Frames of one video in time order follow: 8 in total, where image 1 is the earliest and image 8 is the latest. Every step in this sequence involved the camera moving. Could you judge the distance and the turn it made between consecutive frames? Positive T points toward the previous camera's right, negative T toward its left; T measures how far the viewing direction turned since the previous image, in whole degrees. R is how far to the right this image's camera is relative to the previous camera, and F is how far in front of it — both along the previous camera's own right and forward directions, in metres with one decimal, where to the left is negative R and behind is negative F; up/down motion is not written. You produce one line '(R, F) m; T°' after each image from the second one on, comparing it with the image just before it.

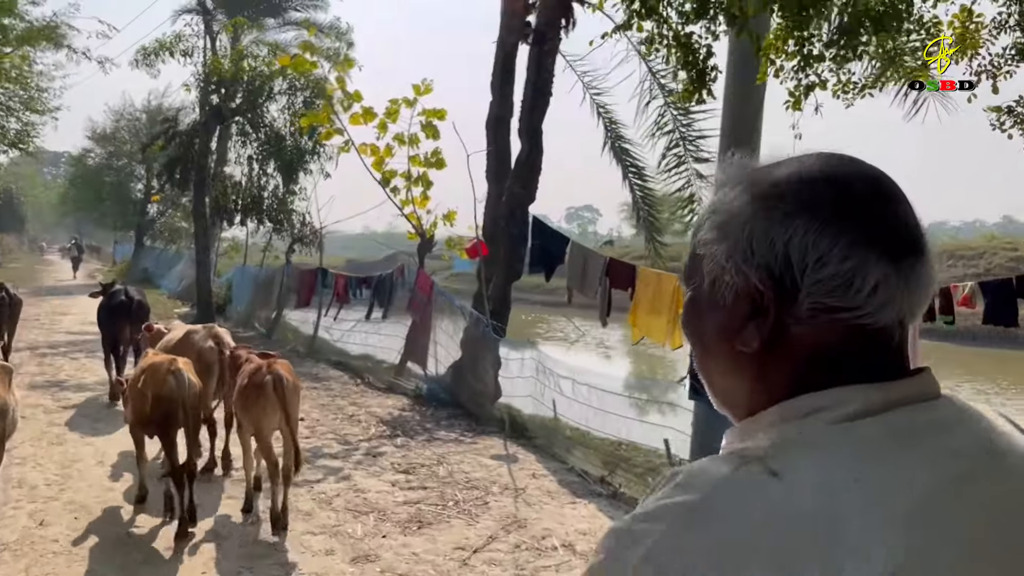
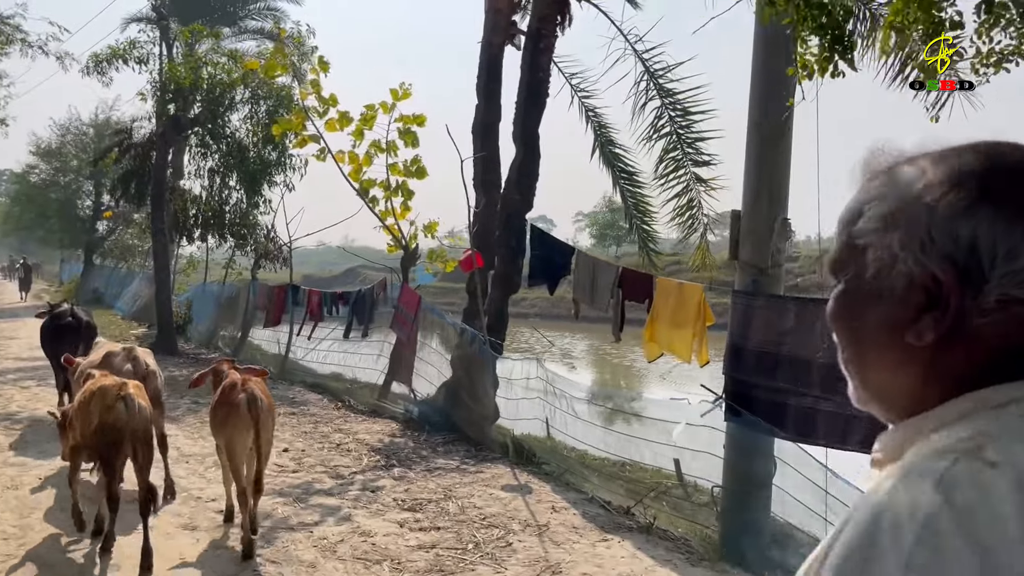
(-0.4, +0.6) m; +3°
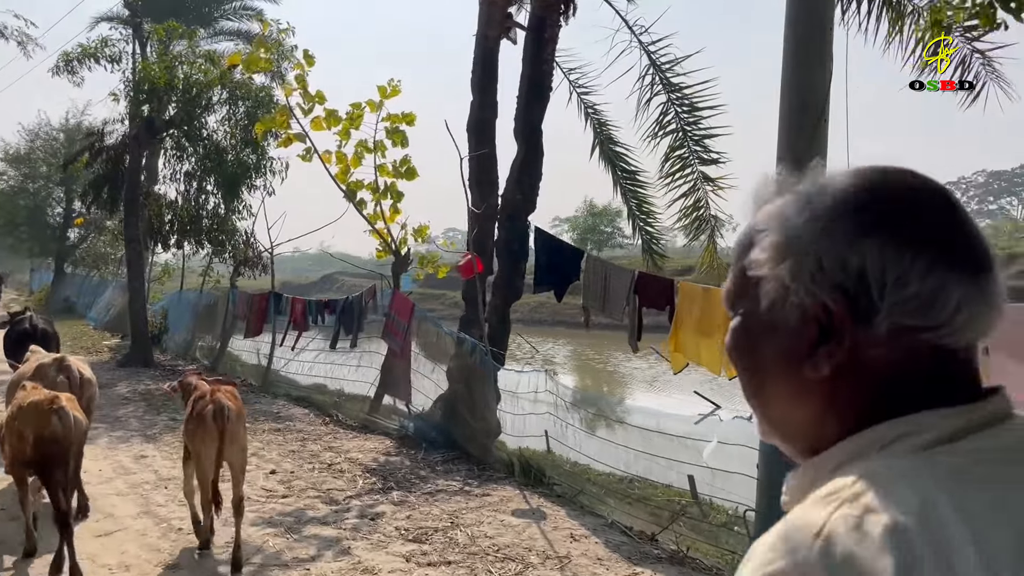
(-0.2, +0.5) m; +2°
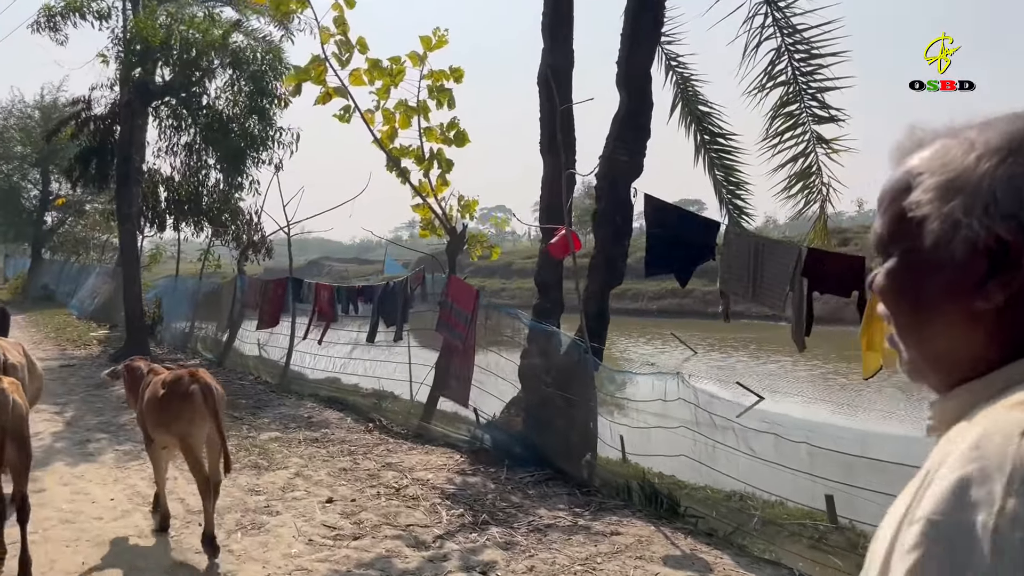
(-0.9, +1.4) m; +1°
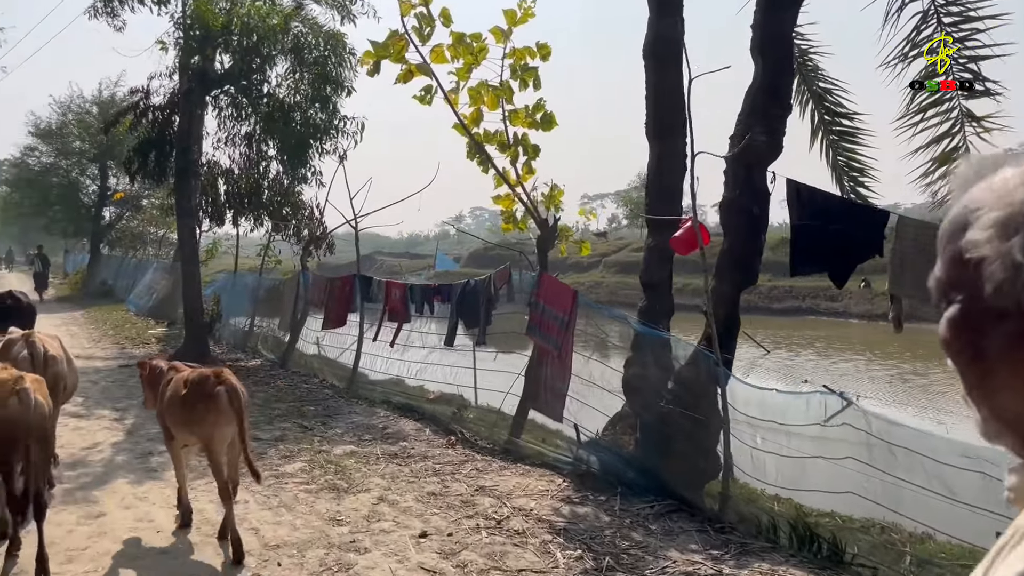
(-0.4, +0.8) m; -3°
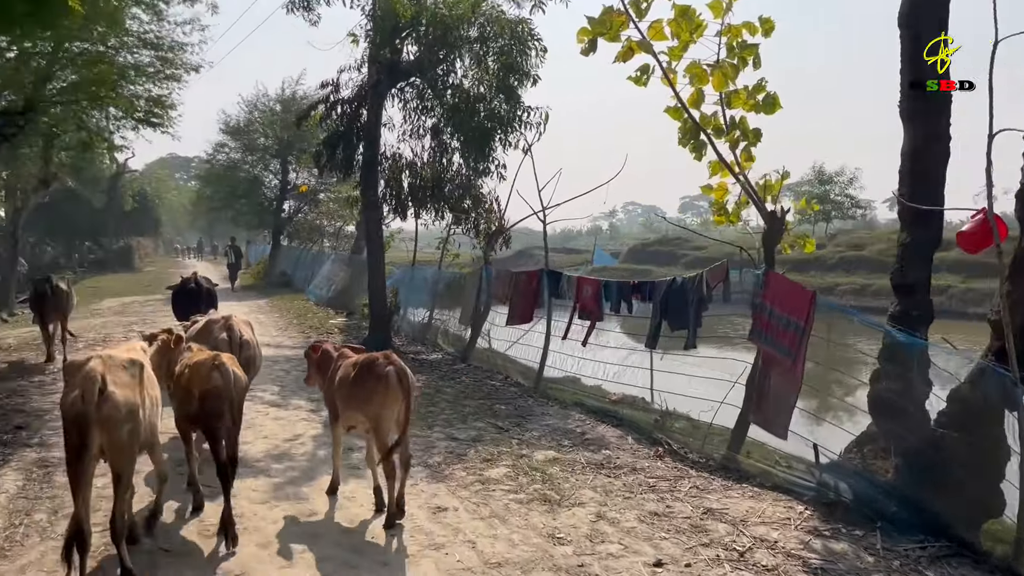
(-0.5, +0.5) m; -10°
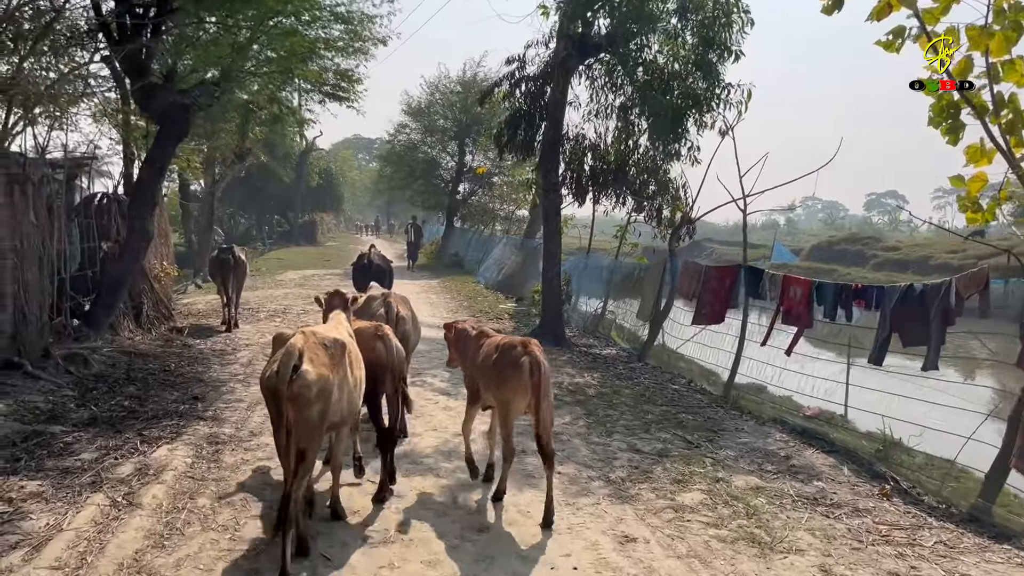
(-0.3, +0.7) m; -11°
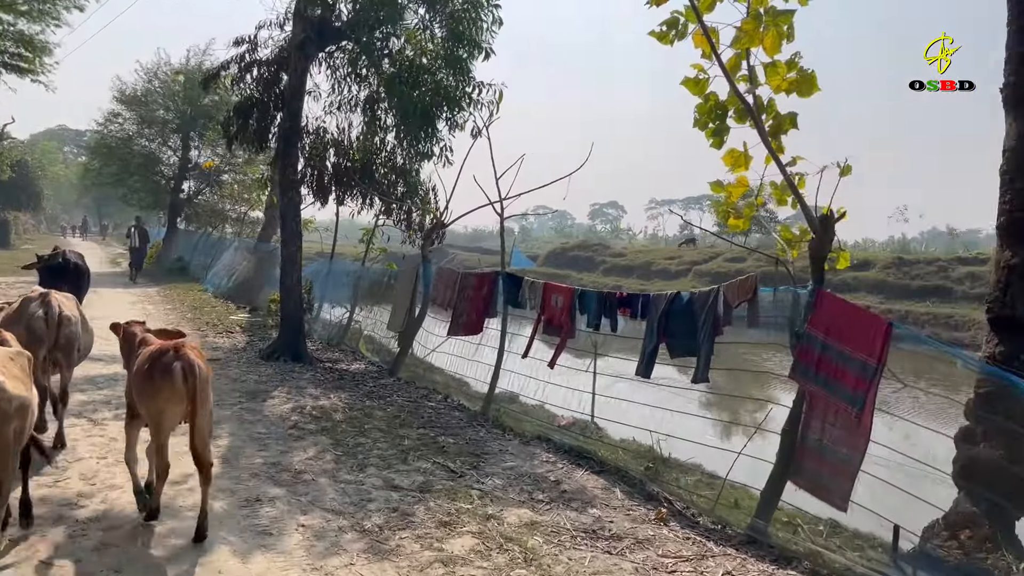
(0.0, +0.9) m; +17°
